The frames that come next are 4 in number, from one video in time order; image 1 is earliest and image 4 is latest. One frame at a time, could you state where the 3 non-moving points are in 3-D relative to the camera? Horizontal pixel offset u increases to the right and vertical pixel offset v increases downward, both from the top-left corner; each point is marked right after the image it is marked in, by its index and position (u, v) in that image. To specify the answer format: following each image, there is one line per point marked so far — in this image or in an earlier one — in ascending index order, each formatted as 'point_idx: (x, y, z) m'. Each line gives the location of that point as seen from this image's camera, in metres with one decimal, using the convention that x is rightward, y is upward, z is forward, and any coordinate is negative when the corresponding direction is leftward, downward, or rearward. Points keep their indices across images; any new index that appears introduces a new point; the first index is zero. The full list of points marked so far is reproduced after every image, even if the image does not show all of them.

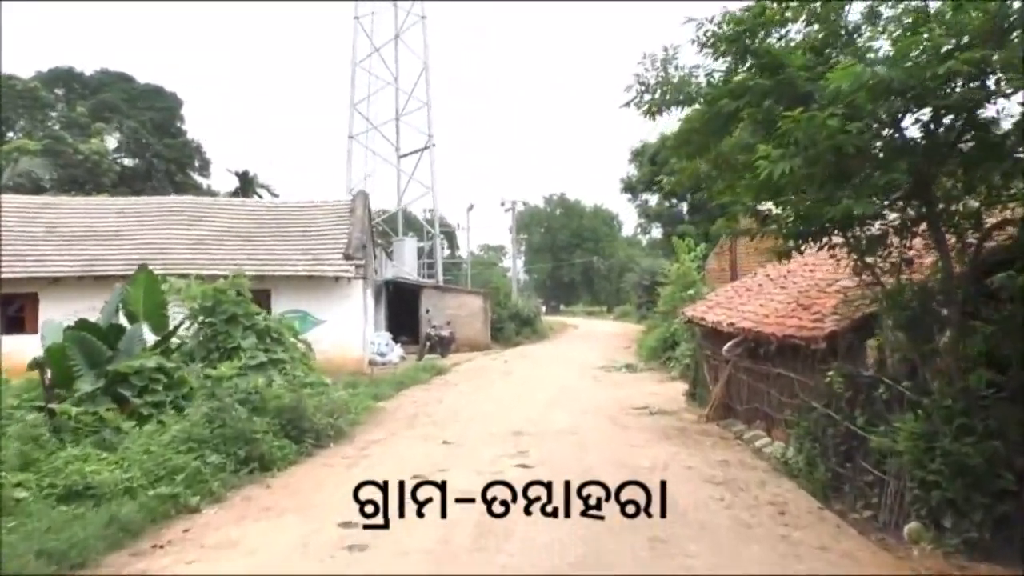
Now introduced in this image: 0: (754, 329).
0: (+2.4, -0.4, +8.3) m
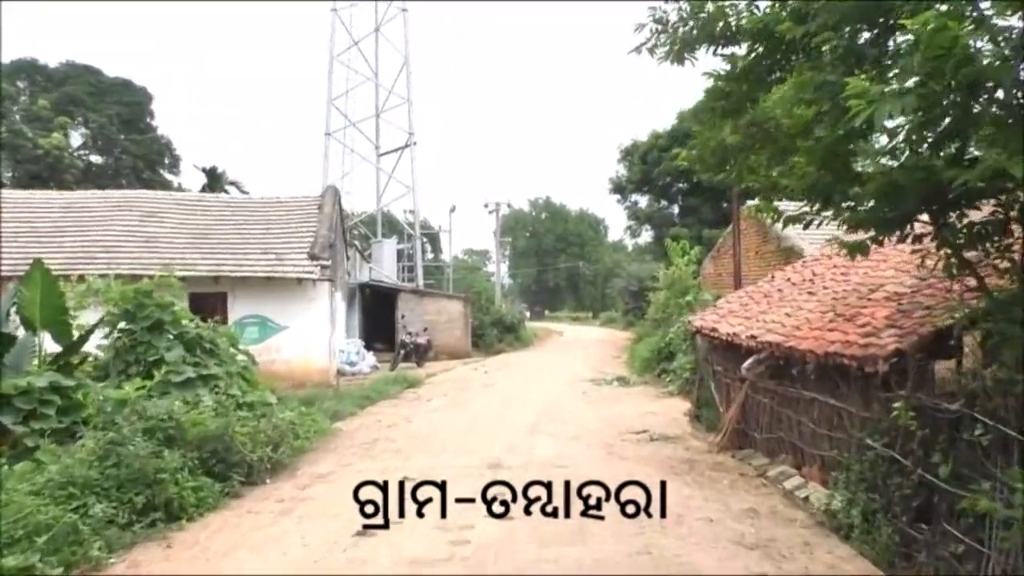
0: (+2.2, -0.5, +6.8) m
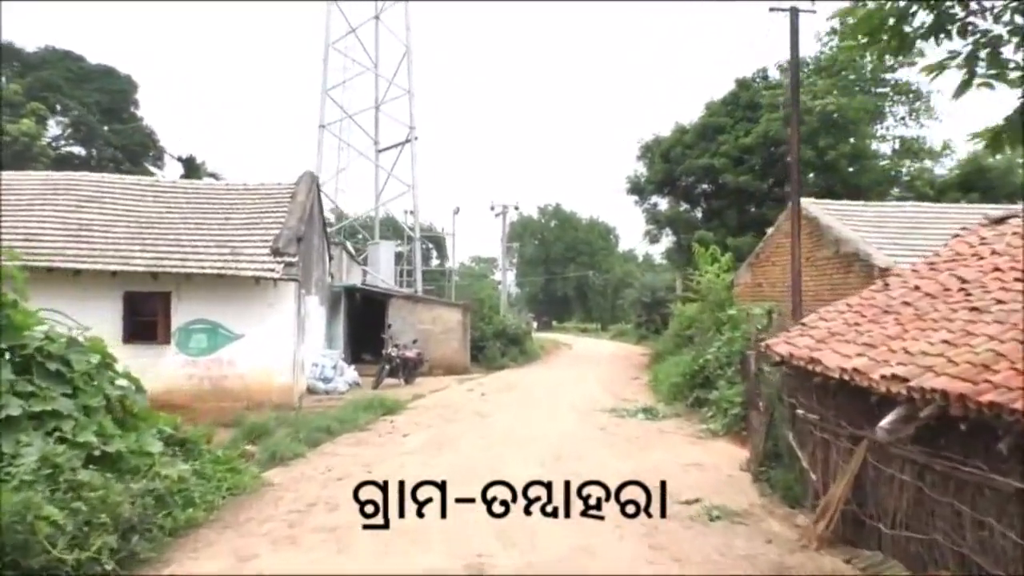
0: (+2.2, -0.5, +3.9) m
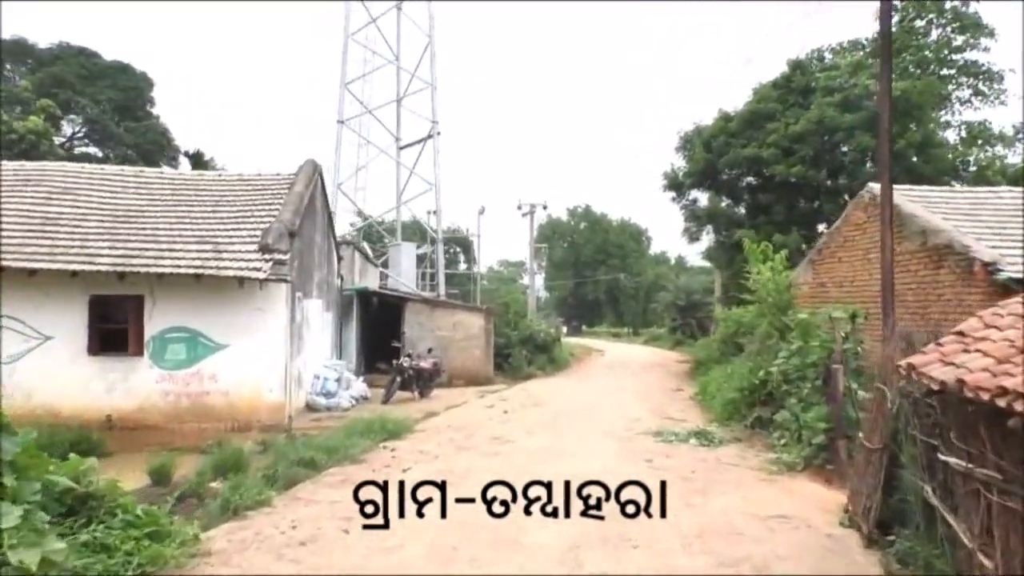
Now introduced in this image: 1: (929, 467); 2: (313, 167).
0: (+2.2, -0.5, +1.8) m
1: (+2.5, -1.1, +5.1) m
2: (-3.5, +2.1, +14.5) m
